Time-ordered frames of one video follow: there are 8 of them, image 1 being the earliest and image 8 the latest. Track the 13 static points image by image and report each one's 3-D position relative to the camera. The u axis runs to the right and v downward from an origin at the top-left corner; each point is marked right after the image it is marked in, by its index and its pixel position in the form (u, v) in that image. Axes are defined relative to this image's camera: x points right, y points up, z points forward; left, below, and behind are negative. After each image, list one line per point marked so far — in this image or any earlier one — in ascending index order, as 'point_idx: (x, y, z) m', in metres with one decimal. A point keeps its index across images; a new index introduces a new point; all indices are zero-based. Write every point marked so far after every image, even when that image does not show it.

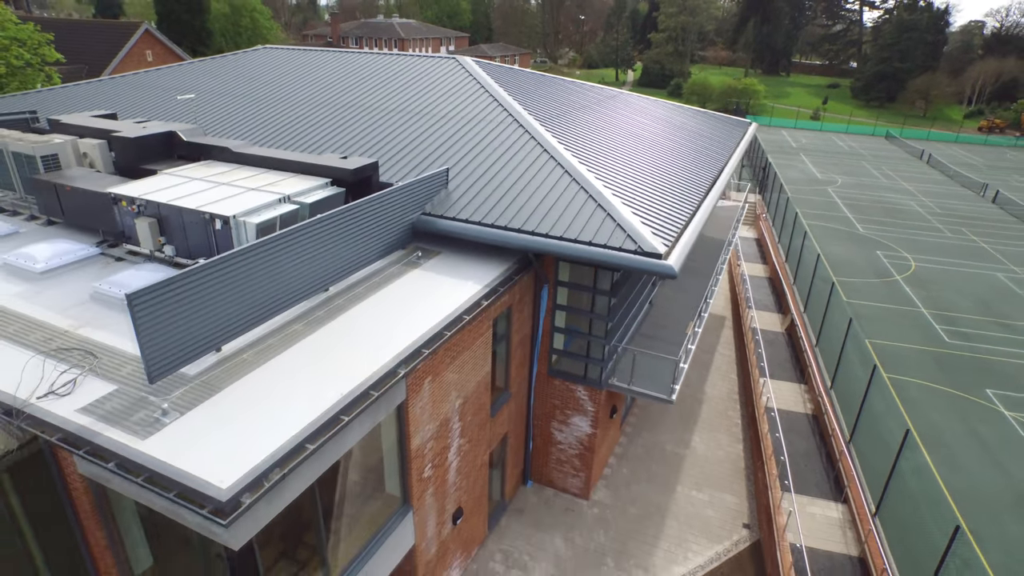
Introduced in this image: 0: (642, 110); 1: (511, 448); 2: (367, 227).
0: (+4.0, +5.7, +19.3) m
1: (0.0, -3.0, +11.5) m
2: (-2.2, +0.9, +9.2) m
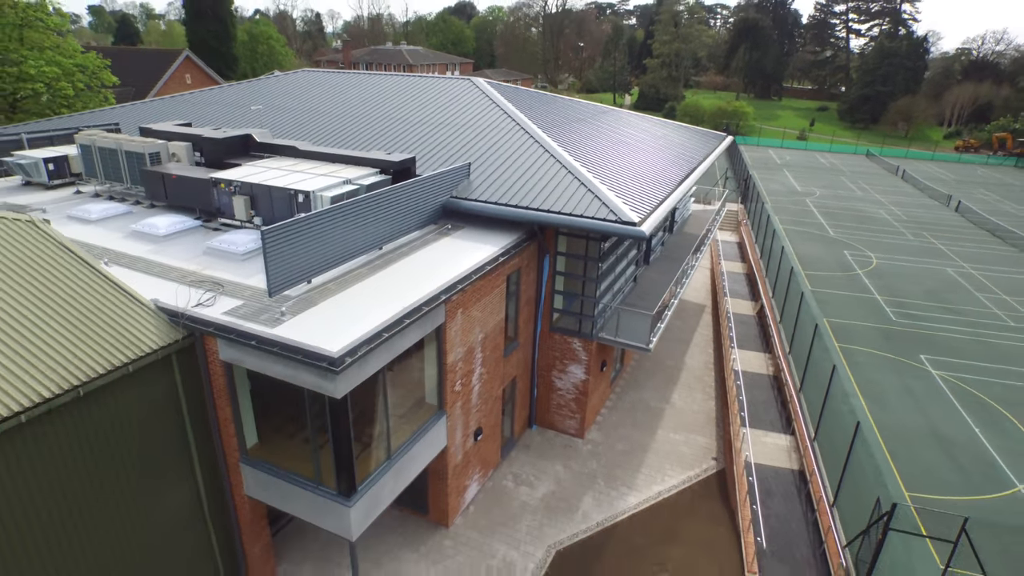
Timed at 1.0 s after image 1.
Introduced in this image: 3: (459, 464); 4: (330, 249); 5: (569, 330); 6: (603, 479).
0: (+4.2, +6.0, +22.2) m
1: (+0.2, -2.3, +14.1) m
2: (-2.0, +1.7, +12.0) m
3: (-1.0, -3.4, +11.9) m
4: (-3.0, +0.7, +10.2) m
5: (+1.3, -0.9, +14.1) m
6: (+2.0, -4.2, +13.5) m
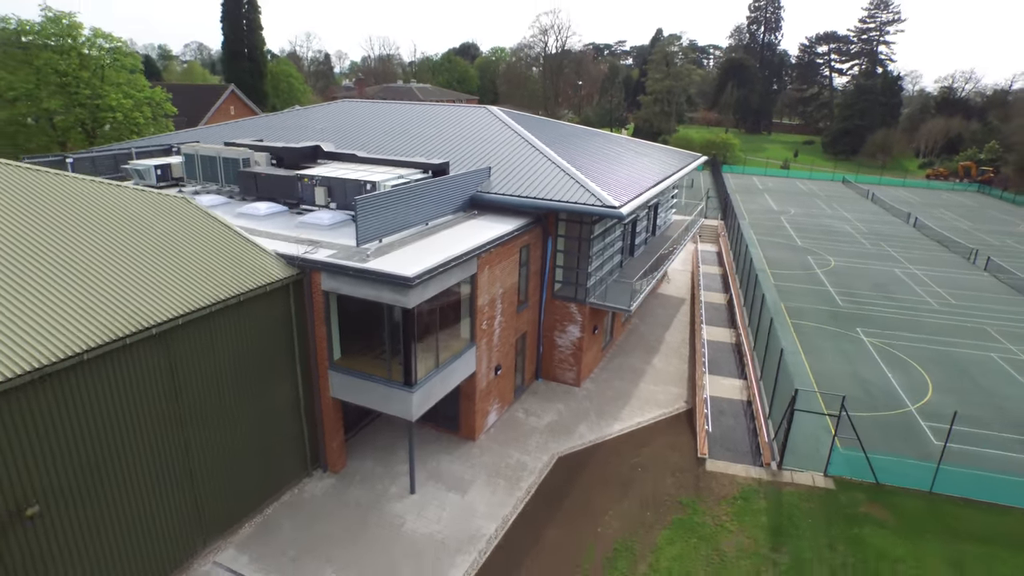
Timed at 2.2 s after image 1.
0: (+4.5, +6.2, +26.4) m
1: (+0.5, -1.6, +17.8) m
2: (-1.7, +2.5, +15.9) m
3: (-0.7, -2.6, +15.5) m
4: (-2.7, +1.6, +14.1) m
5: (+1.6, -0.3, +17.9) m
6: (+2.3, -3.4, +17.1) m
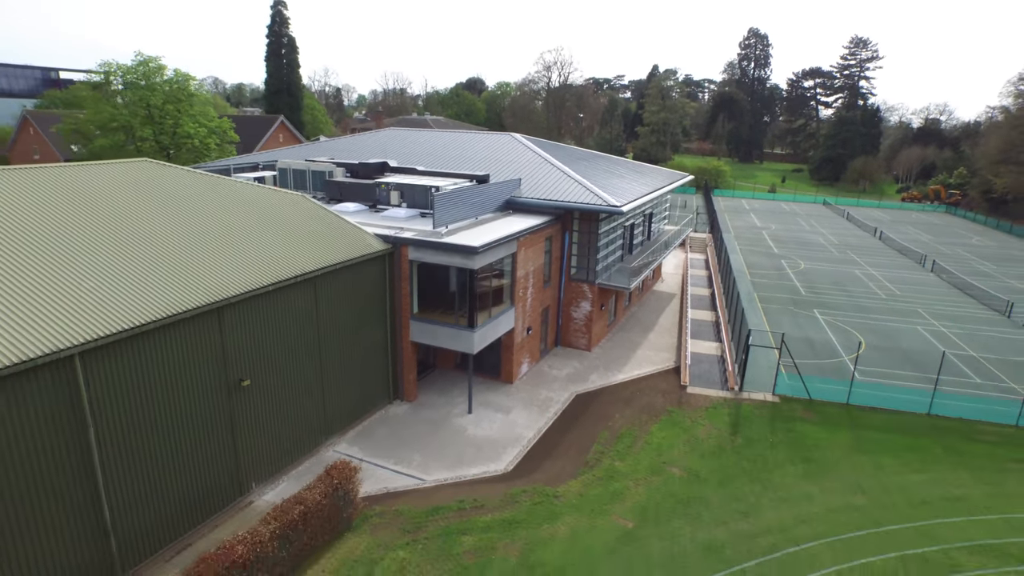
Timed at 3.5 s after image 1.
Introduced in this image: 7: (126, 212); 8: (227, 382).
0: (+5.4, +6.4, +31.6) m
1: (+1.5, -1.0, +22.7) m
2: (-0.8, +3.1, +20.9) m
3: (+0.2, -1.8, +20.4) m
4: (-1.8, +2.3, +19.1) m
5: (+2.5, +0.3, +22.8) m
6: (+3.2, -2.8, +21.9) m
7: (-9.1, +1.7, +14.4) m
8: (-6.1, -2.0, +13.2) m
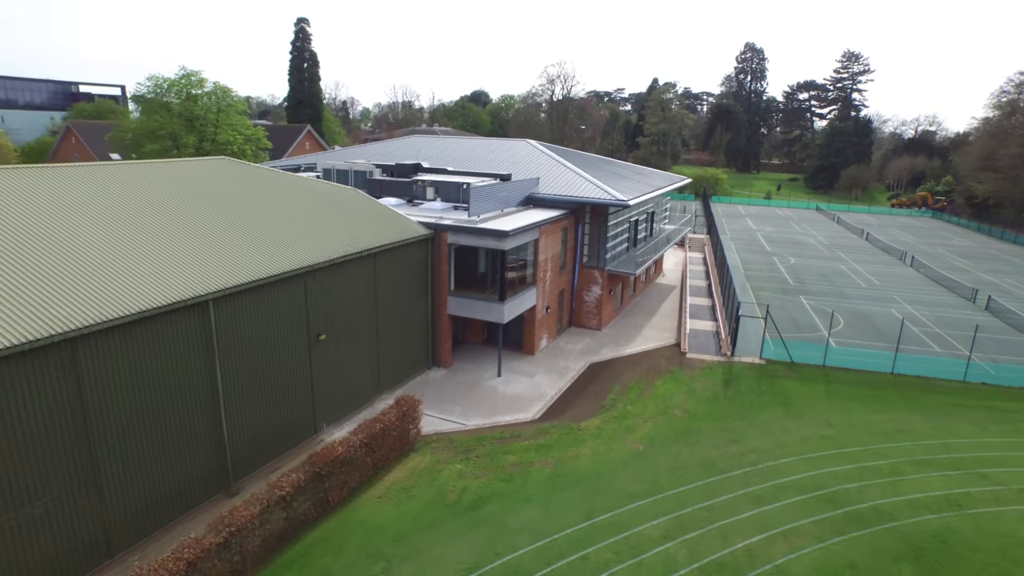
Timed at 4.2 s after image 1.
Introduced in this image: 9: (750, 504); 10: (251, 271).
0: (+6.2, +6.8, +34.7) m
1: (+2.3, -0.5, +25.6) m
2: (0.0, +3.8, +23.9) m
3: (+1.0, -1.2, +23.3) m
4: (-1.0, +3.0, +22.1) m
5: (+3.3, +0.9, +25.7) m
6: (+4.0, -2.2, +24.8) m
7: (-8.3, +2.5, +17.4) m
8: (-5.3, -1.2, +16.2) m
9: (+5.0, -4.5, +12.9) m
10: (-6.3, +0.4, +14.3) m
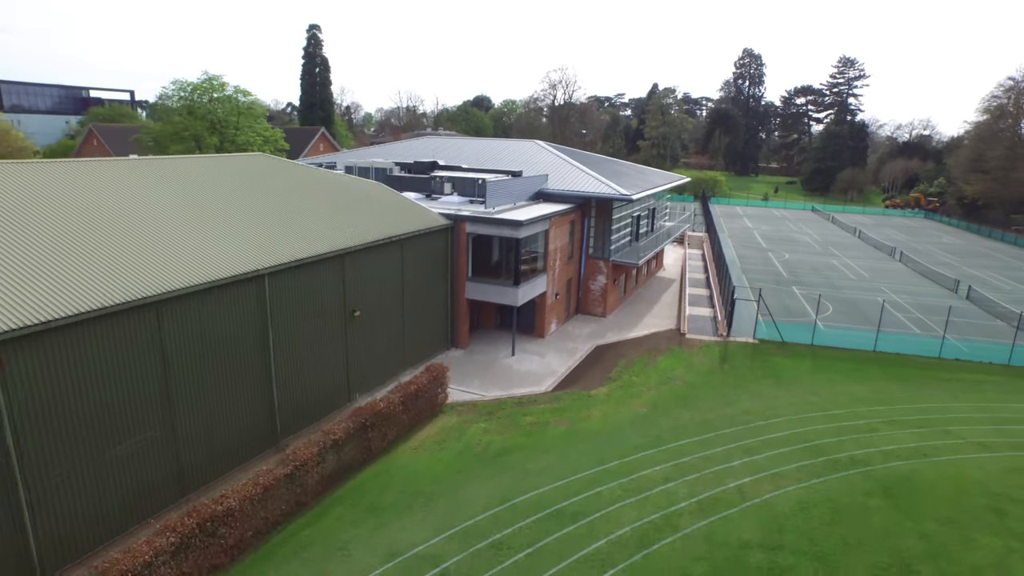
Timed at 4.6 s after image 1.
0: (+6.7, +7.2, +36.5) m
1: (+2.7, 0.0, +27.4) m
2: (+0.5, +4.2, +25.7) m
3: (+1.5, -0.7, +25.0) m
4: (-0.5, +3.5, +23.9) m
5: (+3.8, +1.4, +27.5) m
6: (+4.5, -1.7, +26.5) m
7: (-7.9, +3.0, +19.2) m
8: (-4.8, -0.7, +17.9) m
9: (+5.5, -3.9, +14.6) m
10: (-5.8, +1.0, +16.1) m
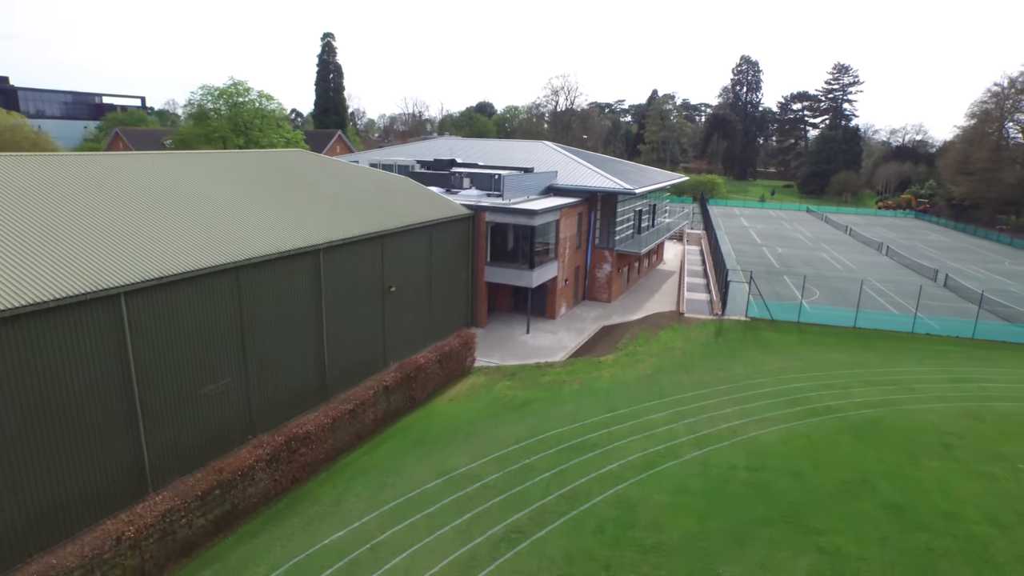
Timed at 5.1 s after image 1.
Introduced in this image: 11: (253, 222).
0: (+7.3, +7.7, +38.9) m
1: (+3.3, +0.6, +29.7) m
2: (+1.1, +4.9, +28.1) m
3: (+2.1, -0.1, +27.4) m
4: (+0.1, +4.1, +26.3) m
5: (+4.4, +2.0, +29.9) m
6: (+5.1, -1.1, +28.8) m
7: (-7.3, +3.7, +21.5) m
8: (-4.2, 0.0, +20.2) m
9: (+6.1, -3.2, +16.9) m
10: (-5.2, +1.7, +18.4) m
11: (-7.1, +1.8, +16.9) m
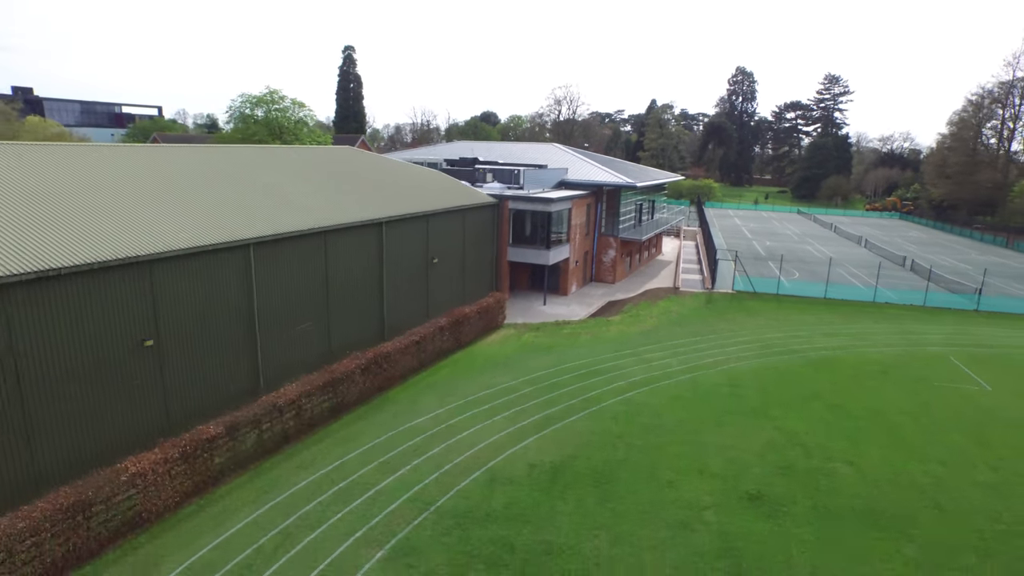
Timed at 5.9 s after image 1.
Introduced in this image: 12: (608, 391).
0: (+8.2, +8.5, +43.0) m
1: (+4.2, +1.6, +33.7) m
2: (+2.0, +5.8, +32.2) m
3: (+3.0, +0.9, +31.3) m
4: (+1.0, +5.1, +30.3) m
5: (+5.3, +2.9, +33.9) m
6: (+6.0, -0.1, +32.8) m
7: (-6.4, +4.8, +25.6) m
8: (-3.4, +1.1, +24.2) m
9: (+6.9, -2.1, +20.8) m
10: (-4.3, +2.8, +22.4) m
11: (-6.2, +3.0, +20.9) m
12: (+2.6, -2.9, +17.1) m
